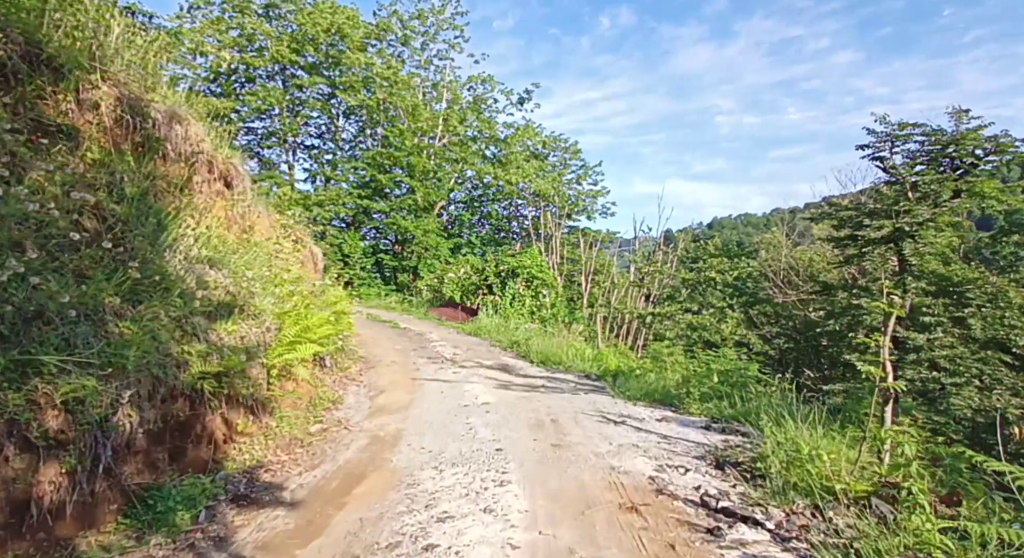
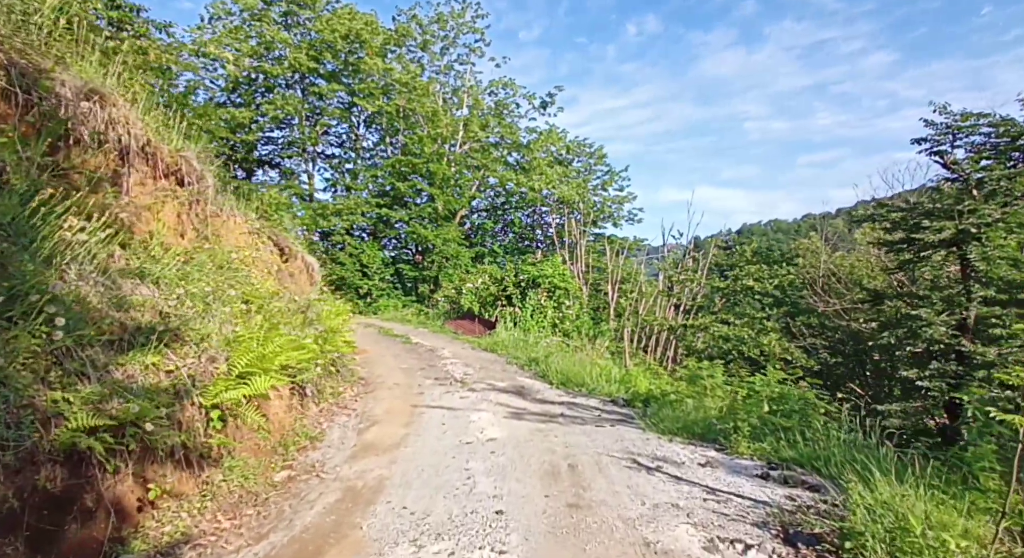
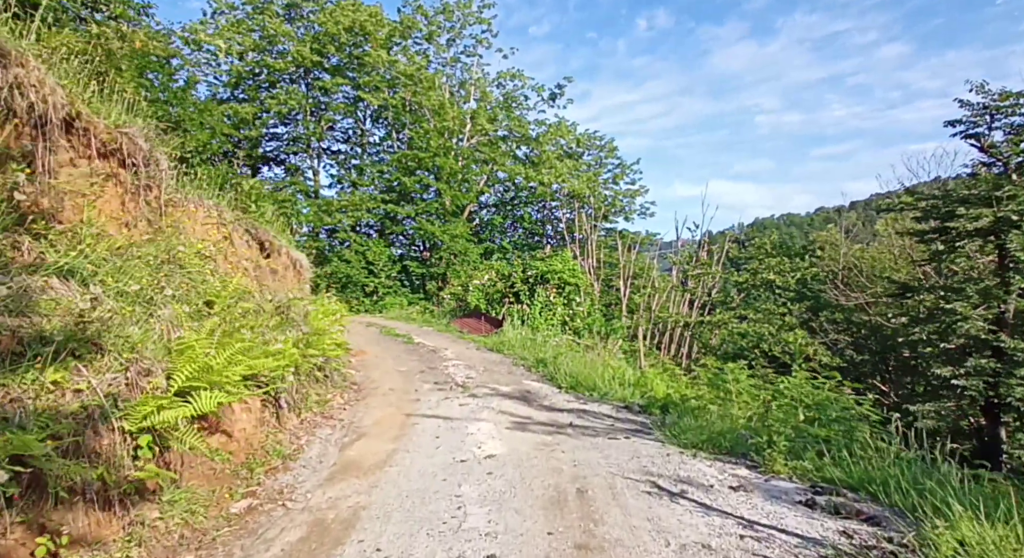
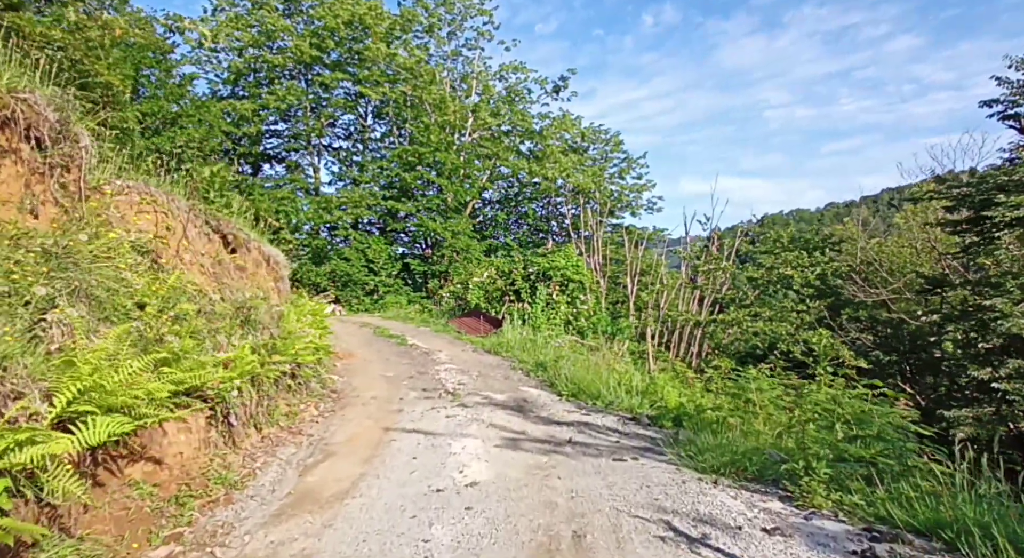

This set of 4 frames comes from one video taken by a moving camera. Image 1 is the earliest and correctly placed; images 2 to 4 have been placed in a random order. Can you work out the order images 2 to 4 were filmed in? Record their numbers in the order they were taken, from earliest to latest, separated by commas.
2, 3, 4
